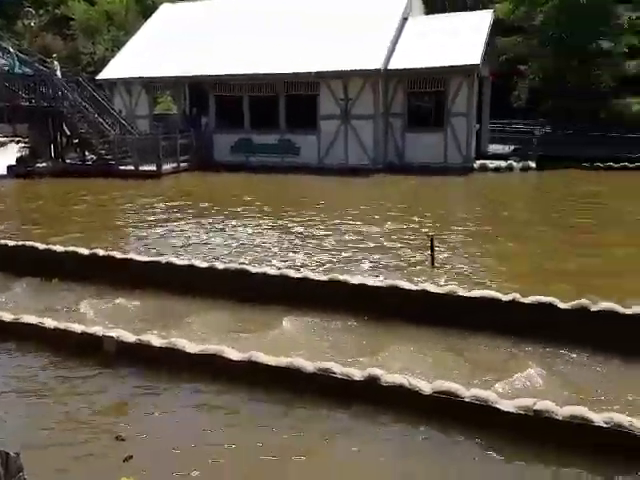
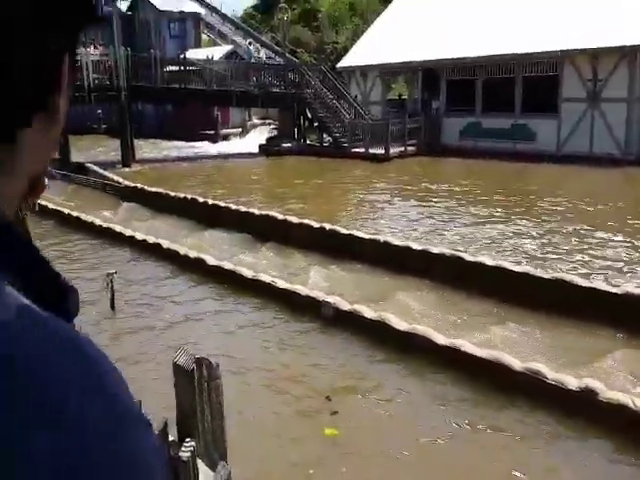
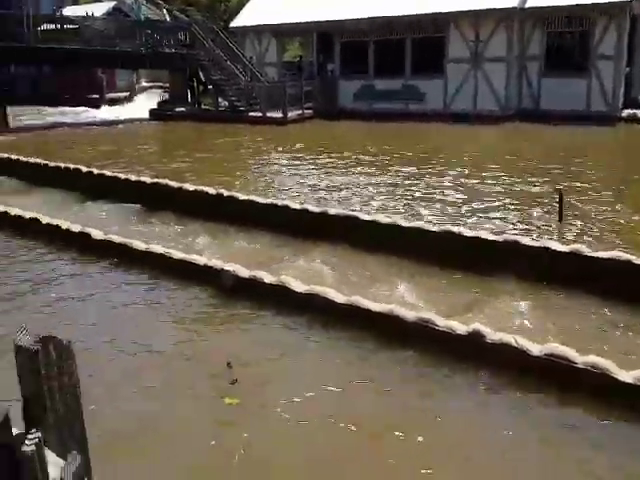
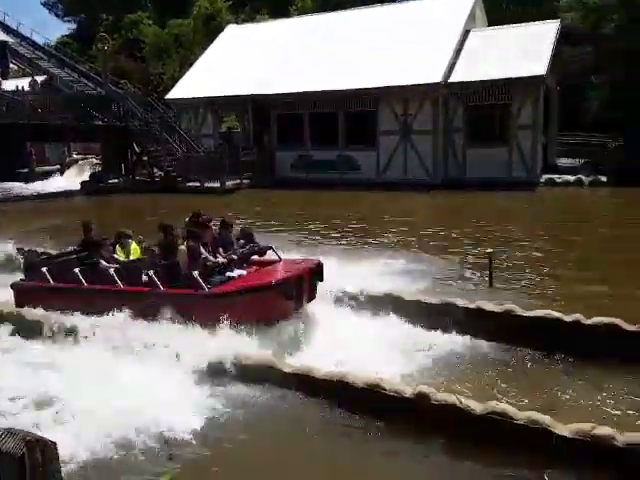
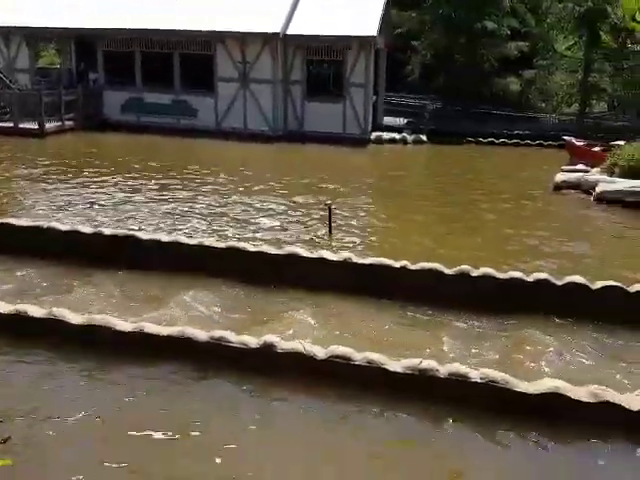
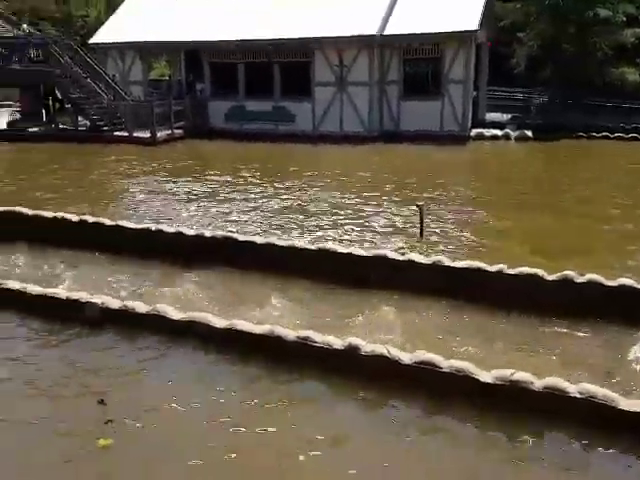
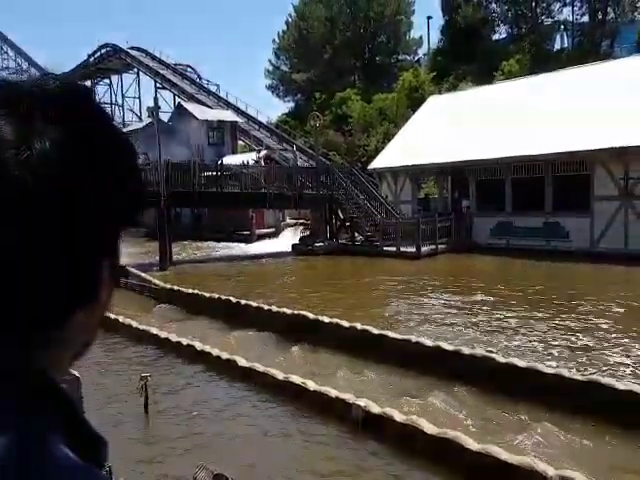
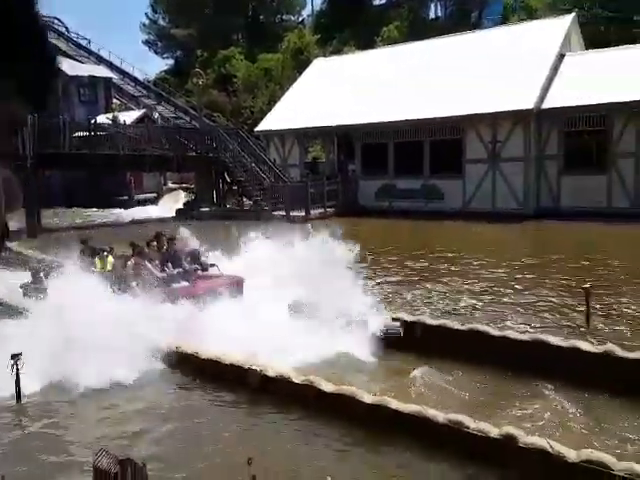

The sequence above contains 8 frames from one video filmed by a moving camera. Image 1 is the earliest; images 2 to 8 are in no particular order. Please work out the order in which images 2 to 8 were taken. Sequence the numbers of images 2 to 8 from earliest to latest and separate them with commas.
5, 6, 3, 2, 7, 8, 4
